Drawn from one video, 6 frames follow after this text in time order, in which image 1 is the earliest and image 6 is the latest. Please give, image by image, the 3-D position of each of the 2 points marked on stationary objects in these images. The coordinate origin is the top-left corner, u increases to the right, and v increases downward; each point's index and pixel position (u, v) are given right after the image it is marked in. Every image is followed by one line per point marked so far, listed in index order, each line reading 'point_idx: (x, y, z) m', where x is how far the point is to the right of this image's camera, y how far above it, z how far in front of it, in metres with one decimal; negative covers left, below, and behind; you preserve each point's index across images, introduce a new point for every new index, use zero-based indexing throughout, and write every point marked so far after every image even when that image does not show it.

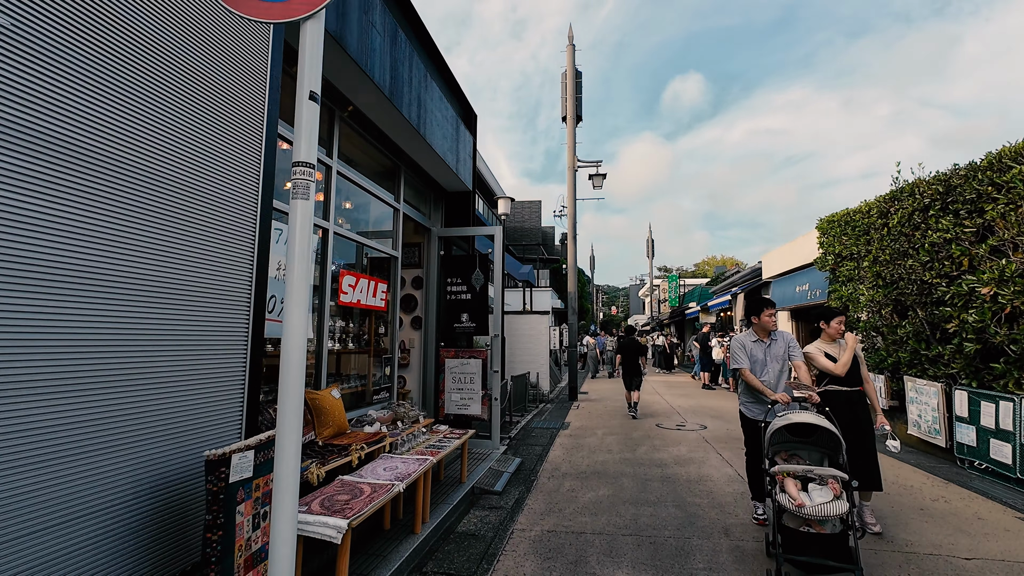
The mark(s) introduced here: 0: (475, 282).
0: (-0.5, +0.1, +6.6) m
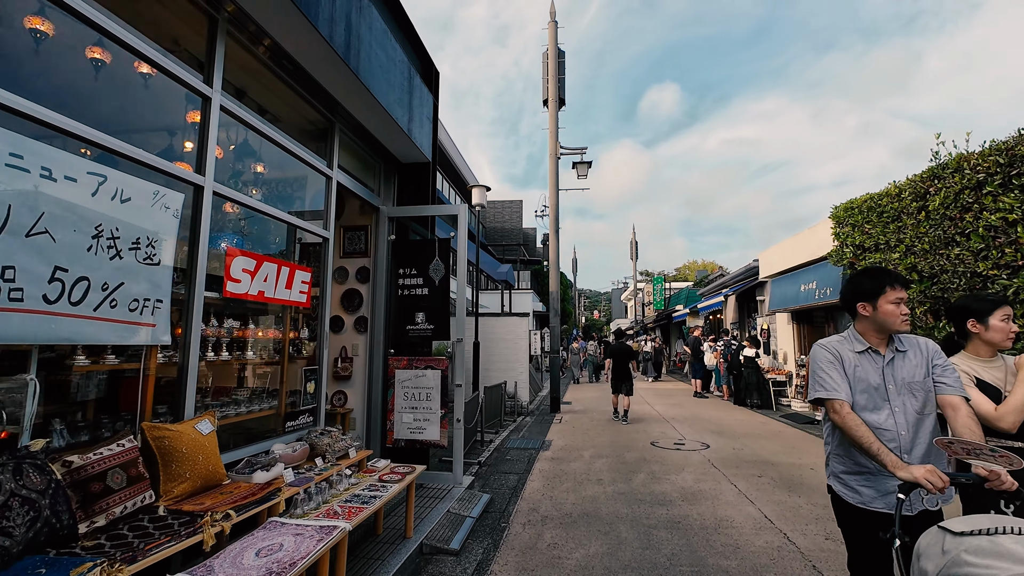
0: (-0.9, +0.2, +5.3) m
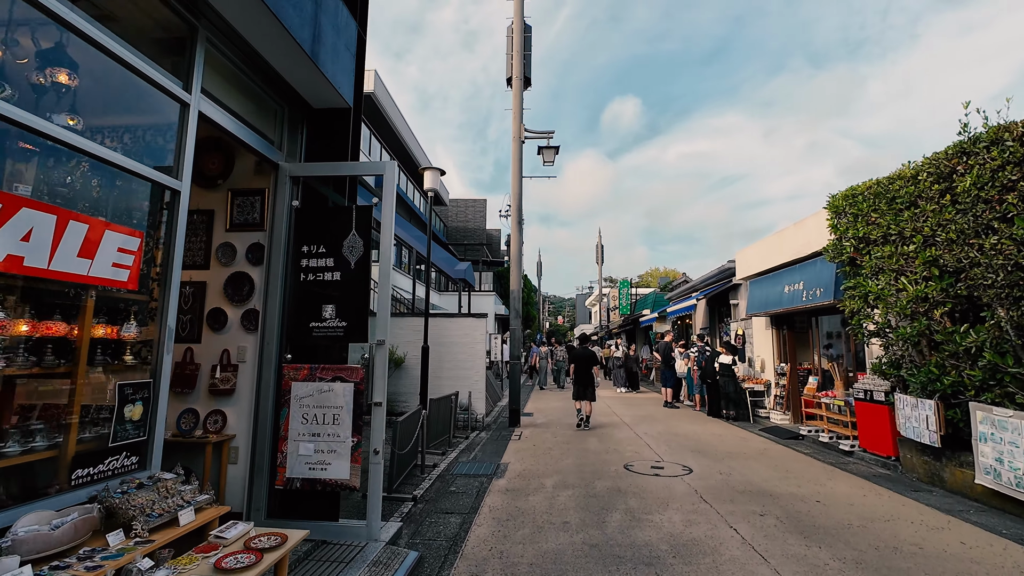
0: (-1.3, +0.3, +3.9) m
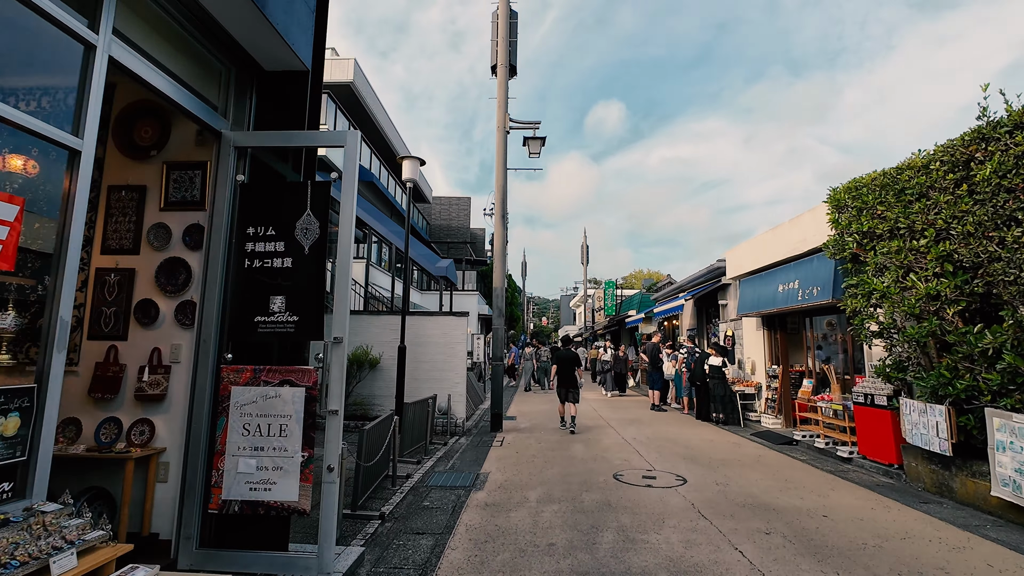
0: (-1.5, +0.4, +3.4) m
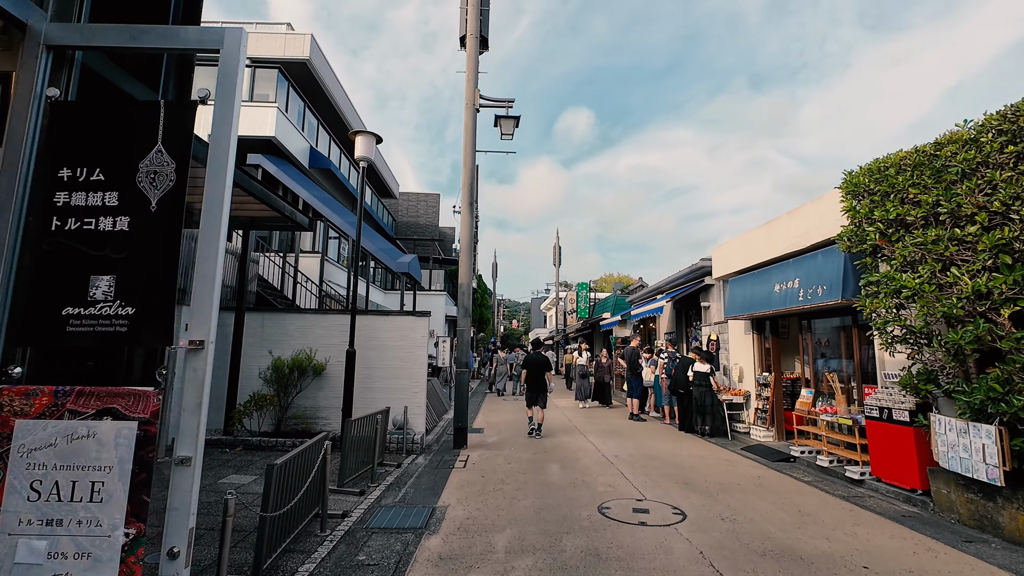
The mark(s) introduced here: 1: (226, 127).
0: (-1.6, +0.5, +2.2) m
1: (-1.3, +0.7, +2.2) m
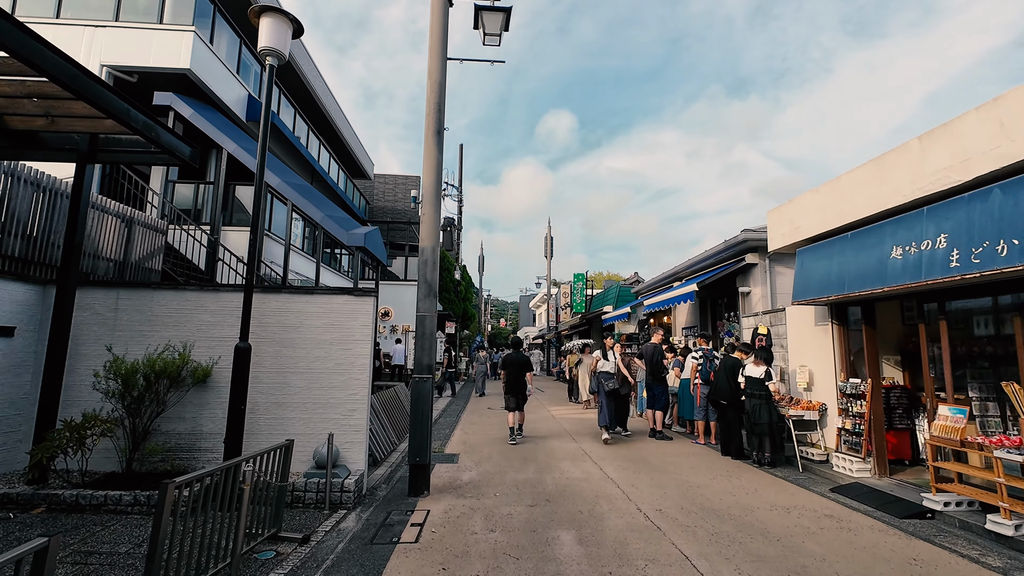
0: (-1.6, +0.9, -0.6) m
1: (-1.3, +1.1, -0.6) m
